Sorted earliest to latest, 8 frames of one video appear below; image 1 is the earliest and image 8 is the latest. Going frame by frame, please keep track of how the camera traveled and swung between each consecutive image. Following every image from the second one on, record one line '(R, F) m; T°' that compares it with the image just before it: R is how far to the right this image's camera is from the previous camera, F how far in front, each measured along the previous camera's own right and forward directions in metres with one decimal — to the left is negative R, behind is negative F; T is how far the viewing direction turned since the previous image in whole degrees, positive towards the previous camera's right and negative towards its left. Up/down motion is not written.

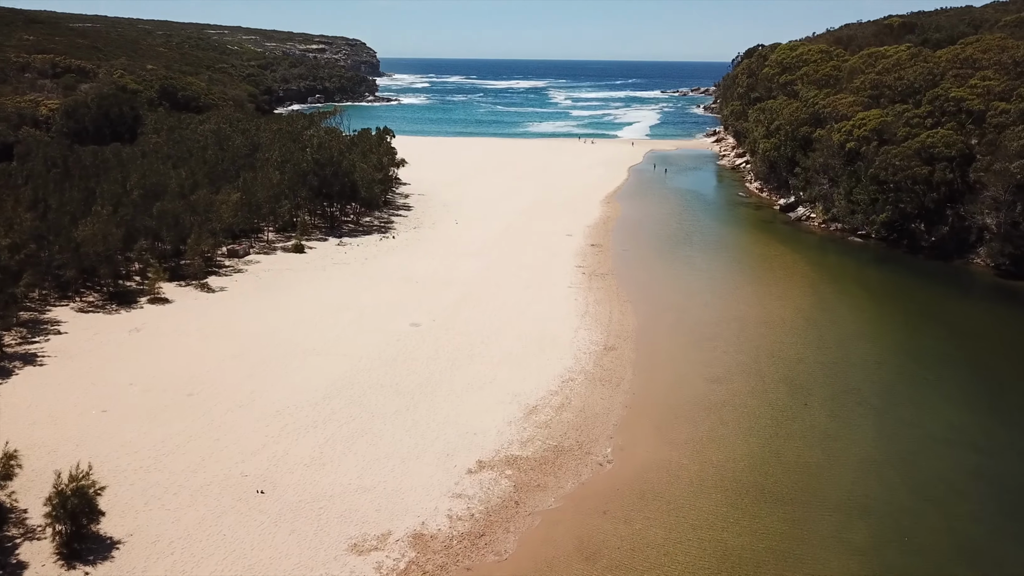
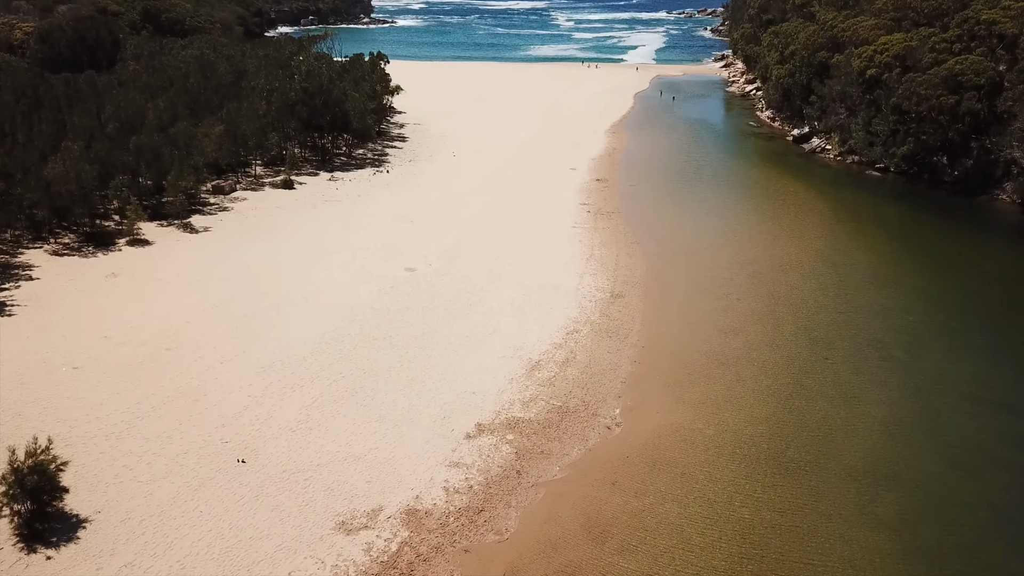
(0.0, +1.2) m; 0°
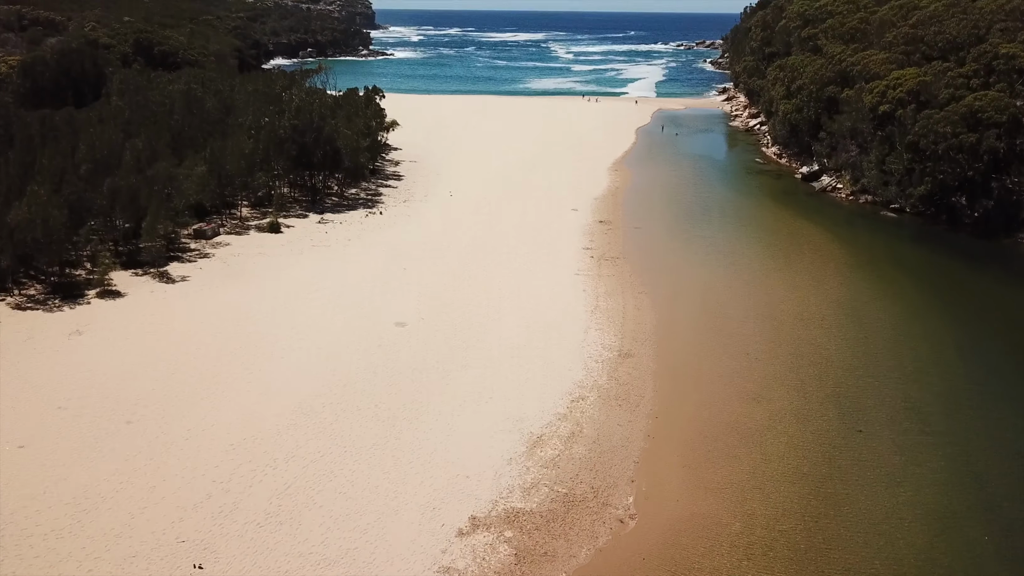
(0.0, +1.5) m; 0°
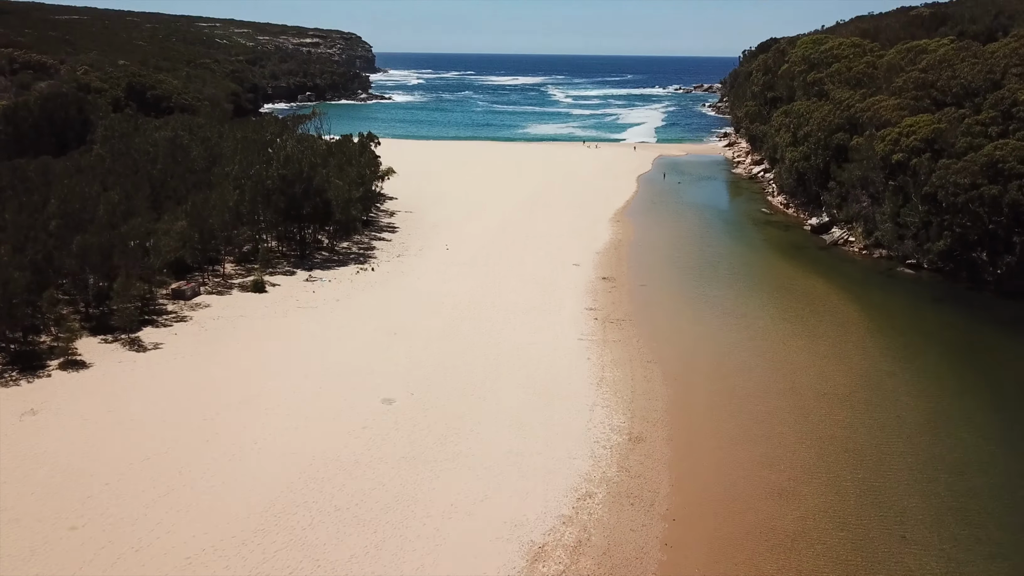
(0.0, +1.5) m; 0°
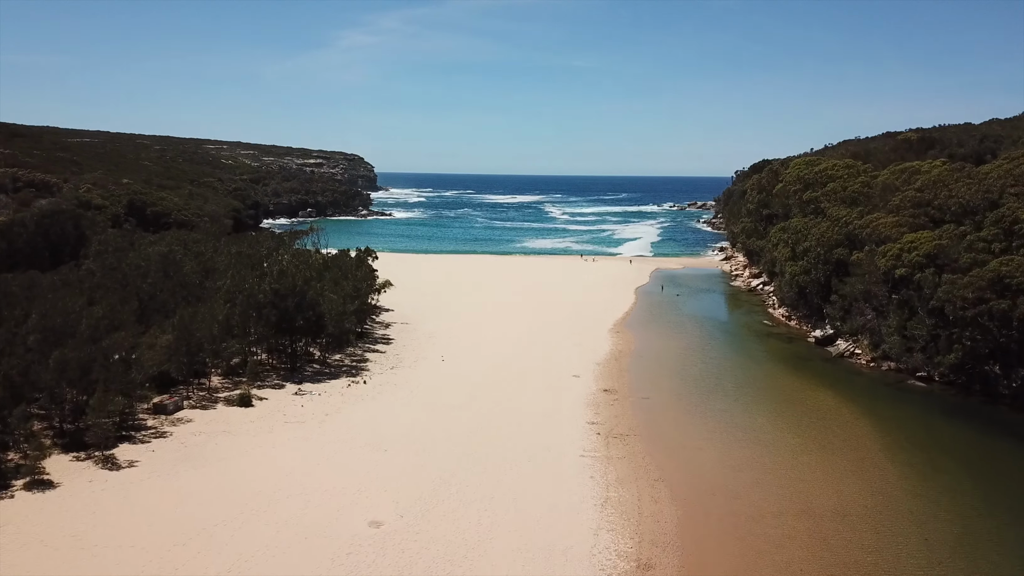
(0.0, +0.8) m; 0°
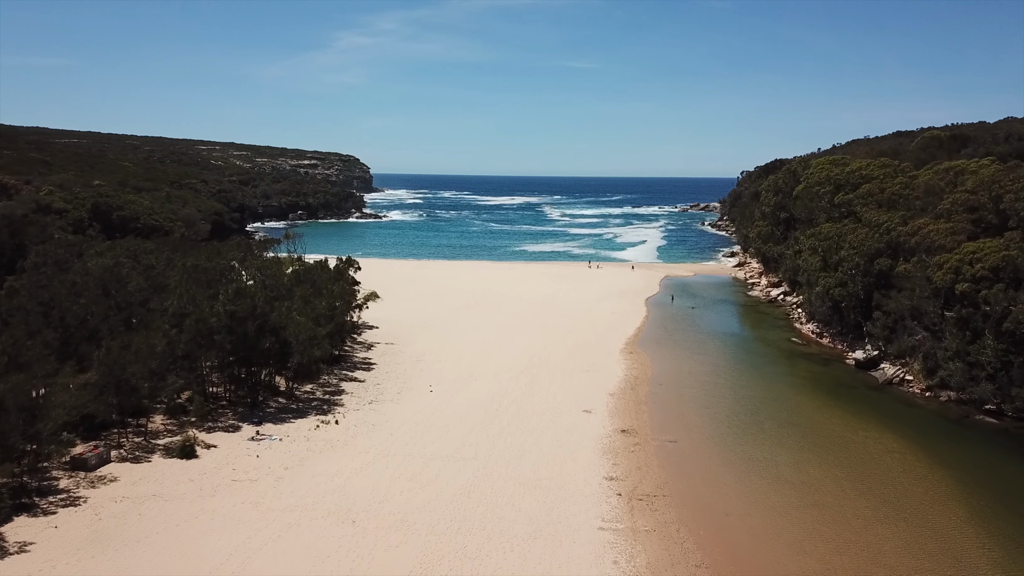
(-0.1, +4.1) m; 0°
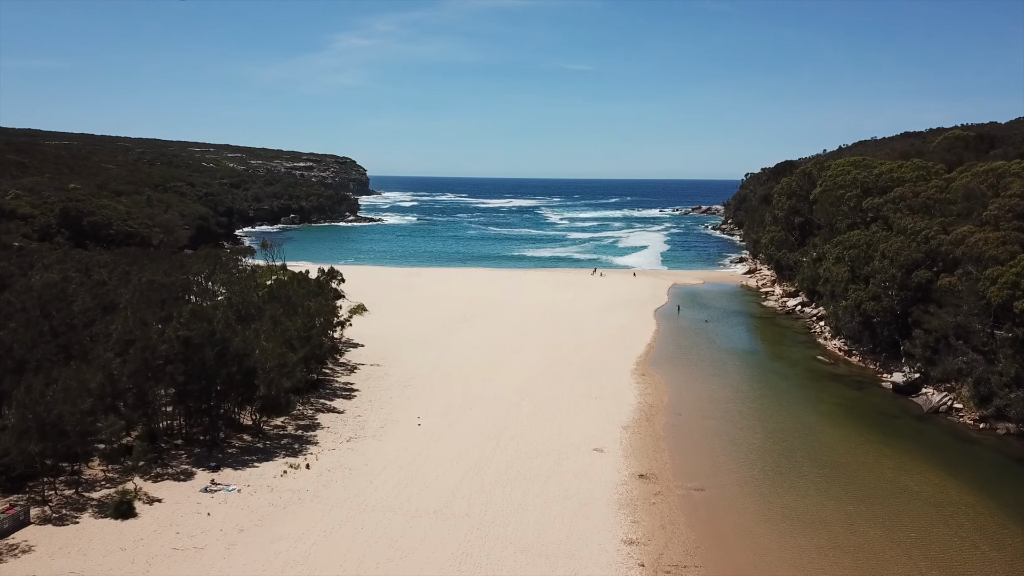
(0.0, +3.0) m; 0°
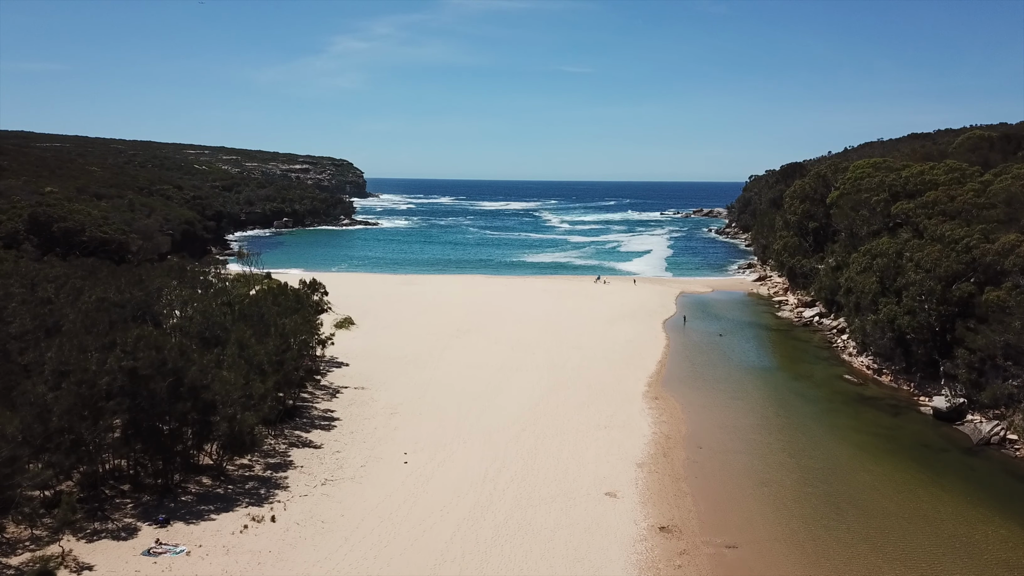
(0.0, +2.6) m; 0°
